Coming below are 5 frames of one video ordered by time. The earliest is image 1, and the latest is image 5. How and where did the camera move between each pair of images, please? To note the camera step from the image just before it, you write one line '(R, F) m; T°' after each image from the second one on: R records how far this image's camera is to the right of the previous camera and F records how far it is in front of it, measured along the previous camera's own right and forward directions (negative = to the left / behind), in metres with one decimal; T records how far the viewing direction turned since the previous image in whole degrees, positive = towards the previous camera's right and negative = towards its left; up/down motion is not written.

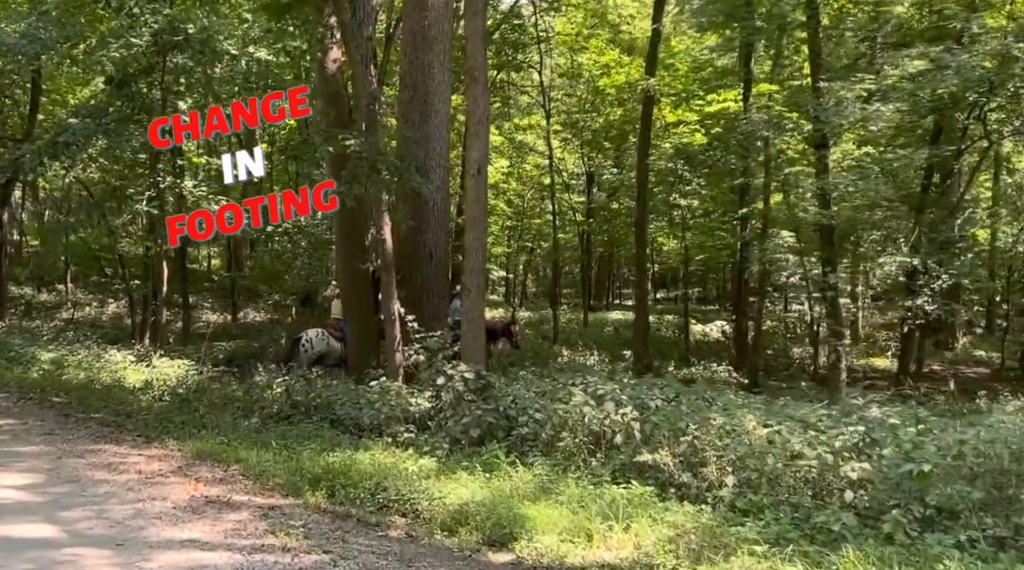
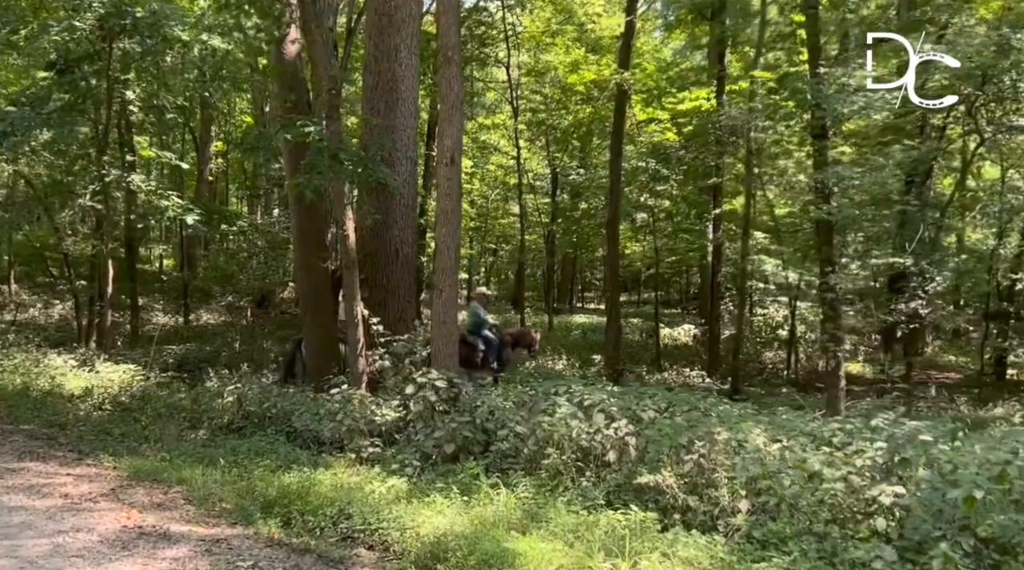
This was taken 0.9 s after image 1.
(-0.2, +1.1) m; +2°
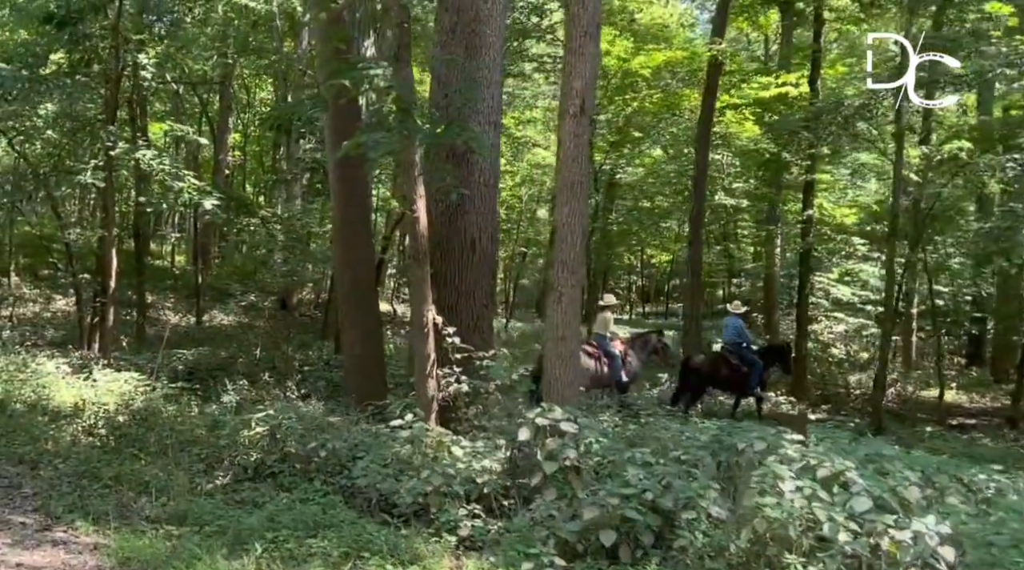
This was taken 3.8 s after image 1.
(-1.1, +3.4) m; -1°
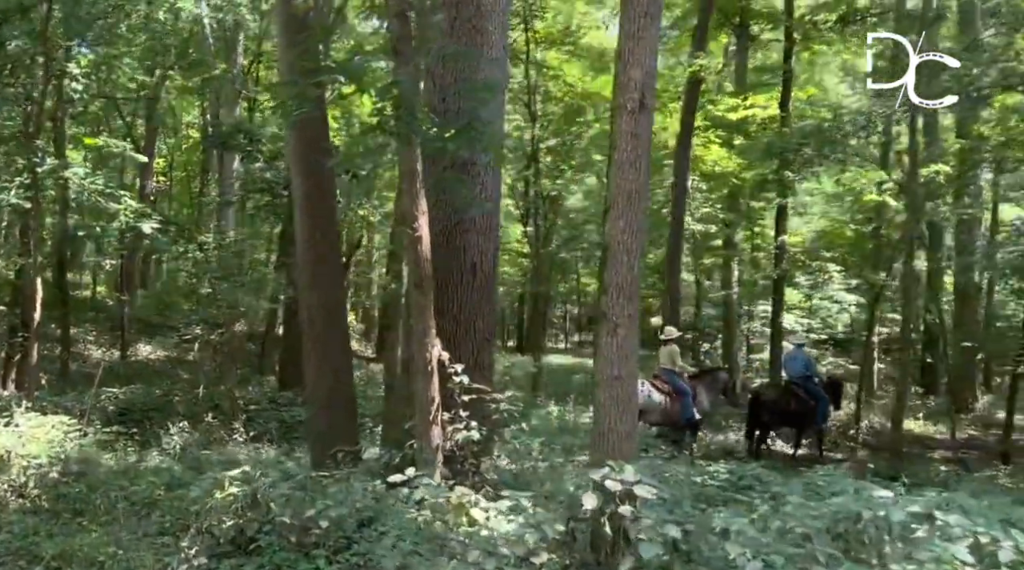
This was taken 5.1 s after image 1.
(-0.8, +1.5) m; +4°
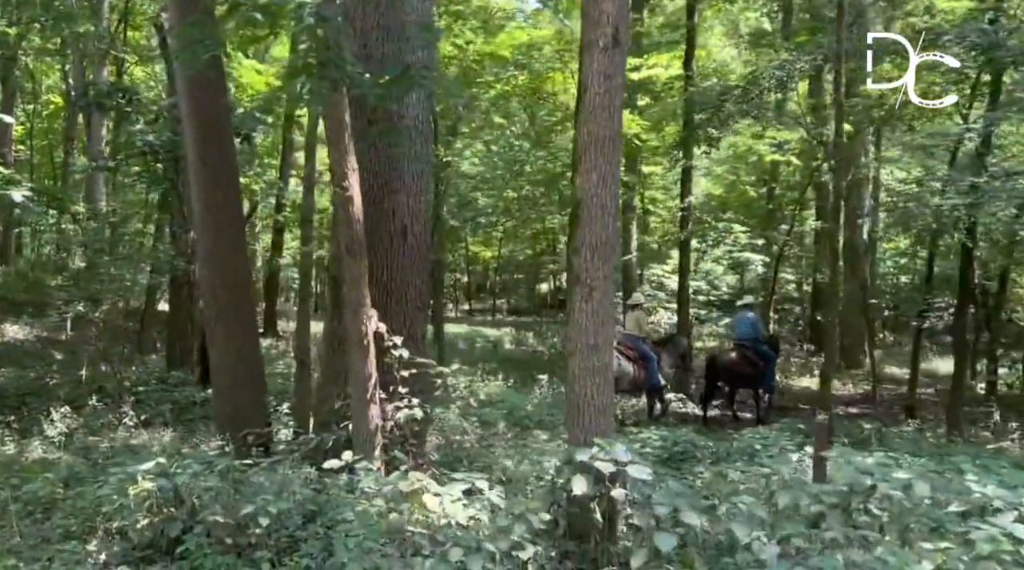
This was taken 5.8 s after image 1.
(-0.5, +0.8) m; +7°
